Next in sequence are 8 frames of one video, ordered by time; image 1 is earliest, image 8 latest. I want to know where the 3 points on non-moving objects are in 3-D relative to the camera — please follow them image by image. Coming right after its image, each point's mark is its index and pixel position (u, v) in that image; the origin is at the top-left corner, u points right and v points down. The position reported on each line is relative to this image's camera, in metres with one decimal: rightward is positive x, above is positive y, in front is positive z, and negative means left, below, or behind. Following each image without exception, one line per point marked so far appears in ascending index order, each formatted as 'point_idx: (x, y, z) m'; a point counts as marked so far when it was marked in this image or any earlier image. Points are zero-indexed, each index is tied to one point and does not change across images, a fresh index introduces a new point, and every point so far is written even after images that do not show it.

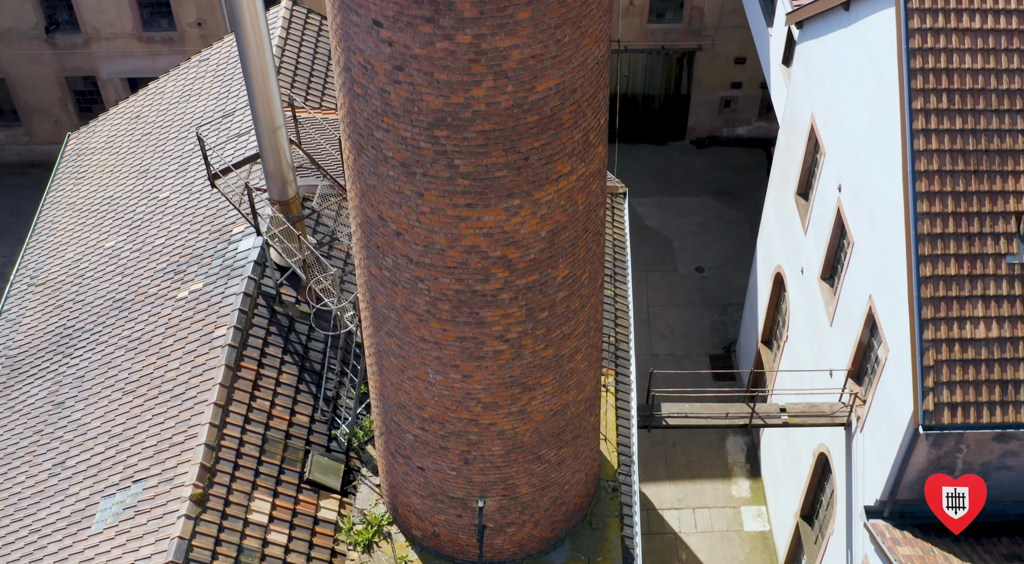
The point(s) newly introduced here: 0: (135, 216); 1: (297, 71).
0: (-5.7, +1.0, +17.1) m
1: (-3.4, +3.3, +17.8) m
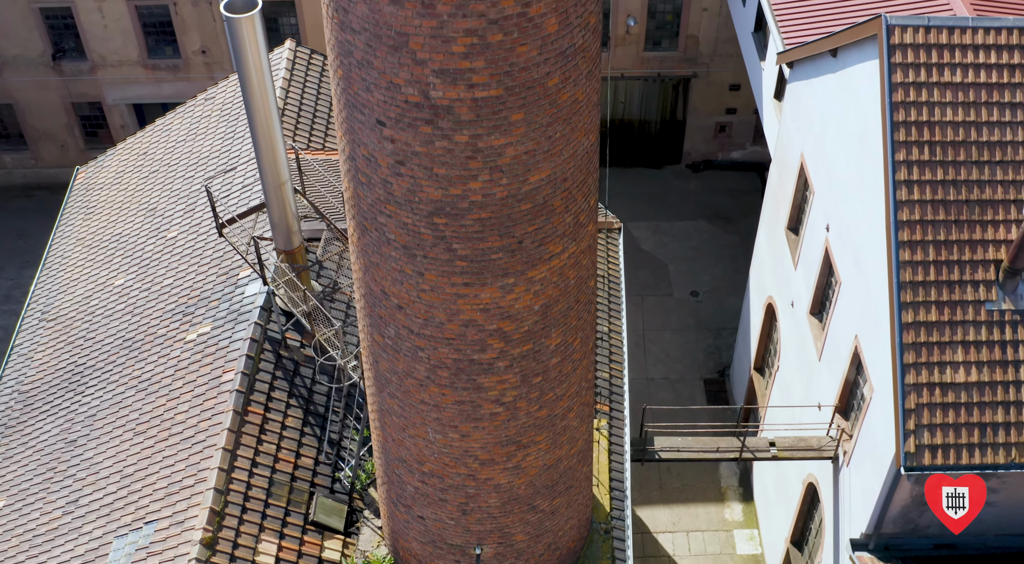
0: (-5.7, +0.4, +17.6) m
1: (-3.4, +2.7, +18.3) m
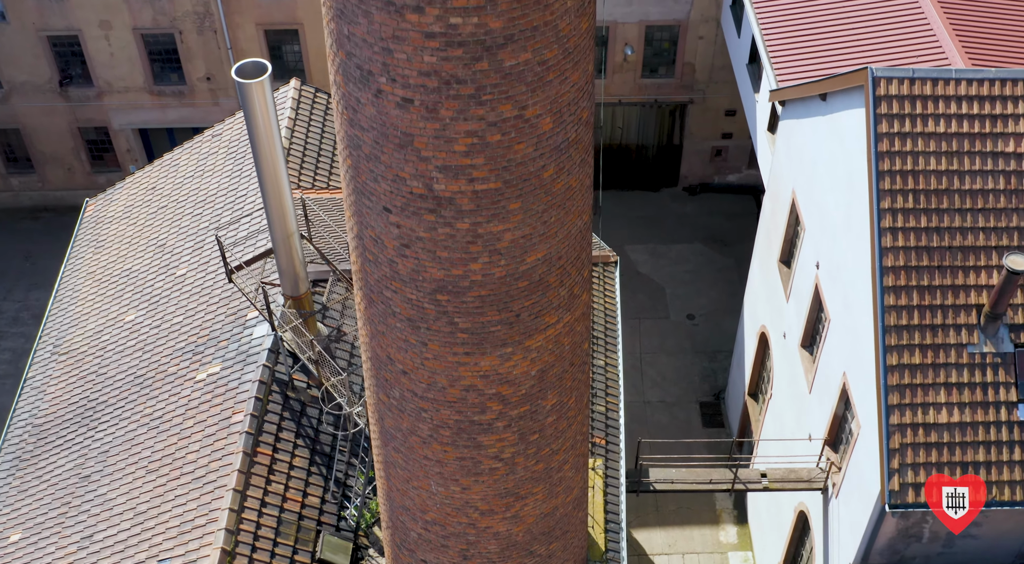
0: (-5.7, -0.2, +18.1) m
1: (-3.4, +2.1, +18.8) m
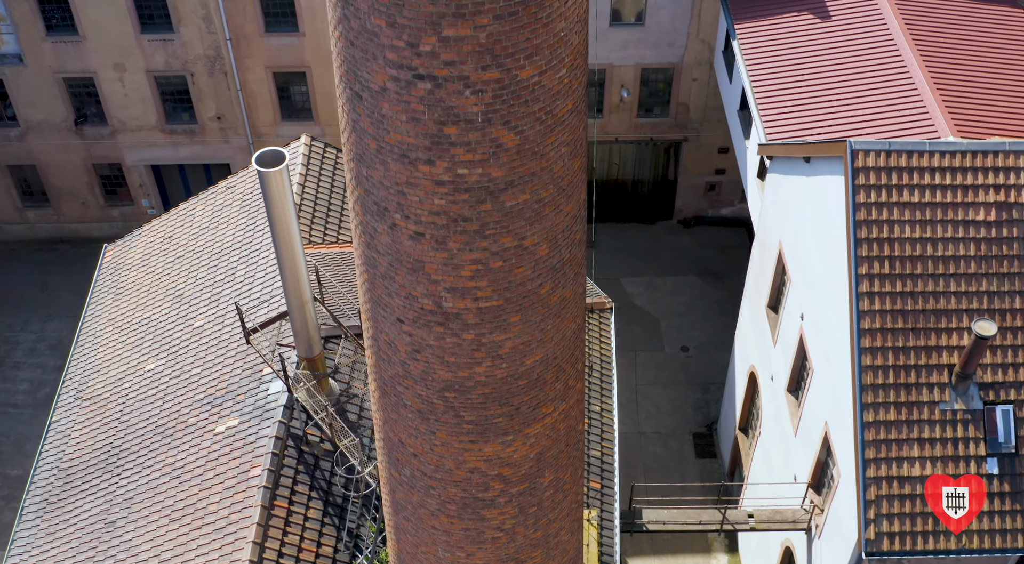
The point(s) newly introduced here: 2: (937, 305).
0: (-5.7, -1.0, +19.1) m
1: (-3.4, +1.3, +19.8) m
2: (+5.9, -0.3, +15.7) m
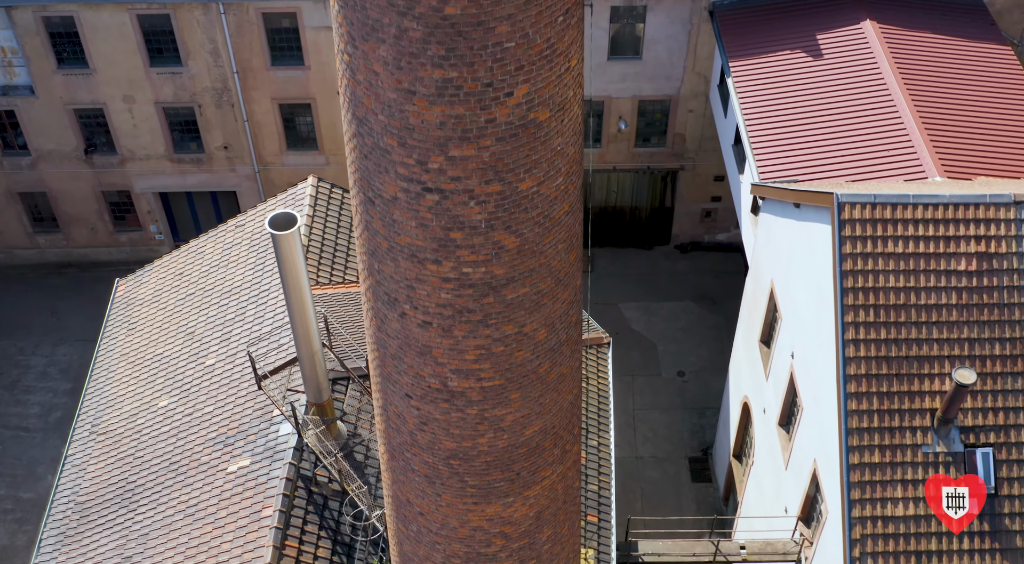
0: (-5.7, -1.7, +19.8) m
1: (-3.4, +0.6, +20.5) m
2: (+5.9, -1.0, +16.4) m
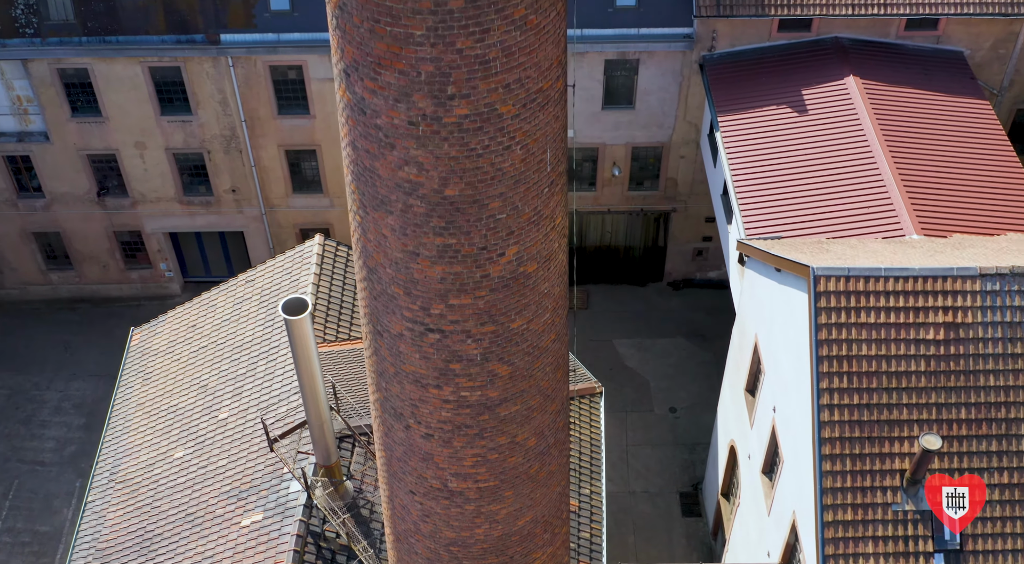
0: (-5.8, -2.8, +20.9) m
1: (-3.5, -0.5, +21.6) m
2: (+5.8, -2.0, +17.5) m
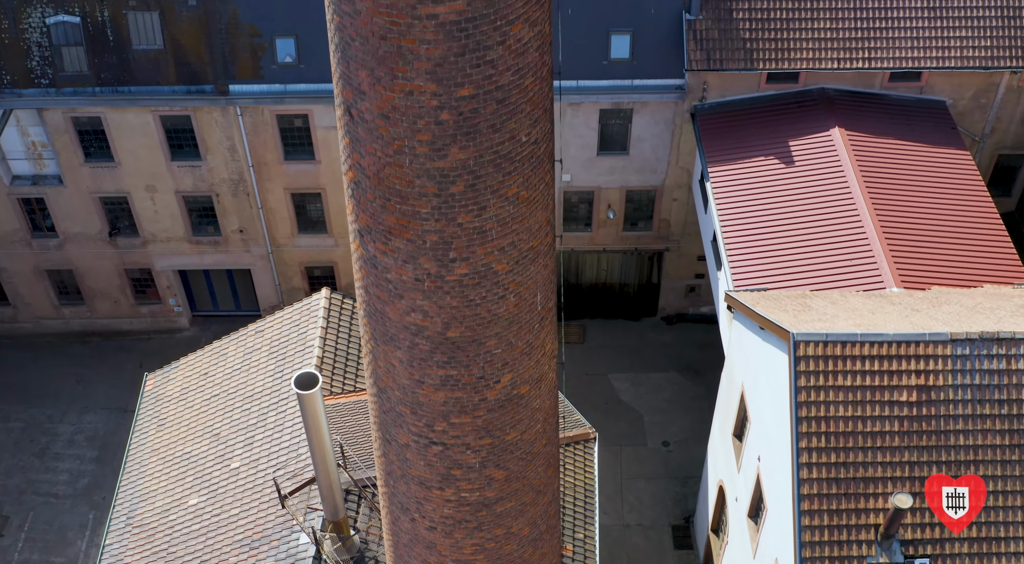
0: (-5.8, -3.8, +22.0) m
1: (-3.5, -1.6, +22.7) m
2: (+5.8, -3.1, +18.5) m
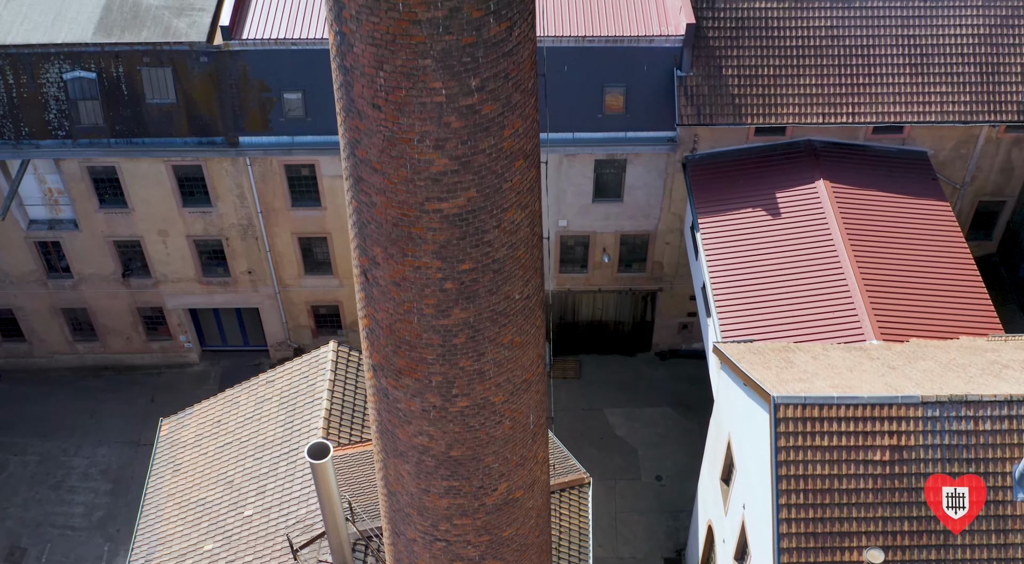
0: (-5.8, -5.0, +23.2) m
1: (-3.6, -2.7, +23.9) m
2: (+5.8, -4.3, +19.8) m
